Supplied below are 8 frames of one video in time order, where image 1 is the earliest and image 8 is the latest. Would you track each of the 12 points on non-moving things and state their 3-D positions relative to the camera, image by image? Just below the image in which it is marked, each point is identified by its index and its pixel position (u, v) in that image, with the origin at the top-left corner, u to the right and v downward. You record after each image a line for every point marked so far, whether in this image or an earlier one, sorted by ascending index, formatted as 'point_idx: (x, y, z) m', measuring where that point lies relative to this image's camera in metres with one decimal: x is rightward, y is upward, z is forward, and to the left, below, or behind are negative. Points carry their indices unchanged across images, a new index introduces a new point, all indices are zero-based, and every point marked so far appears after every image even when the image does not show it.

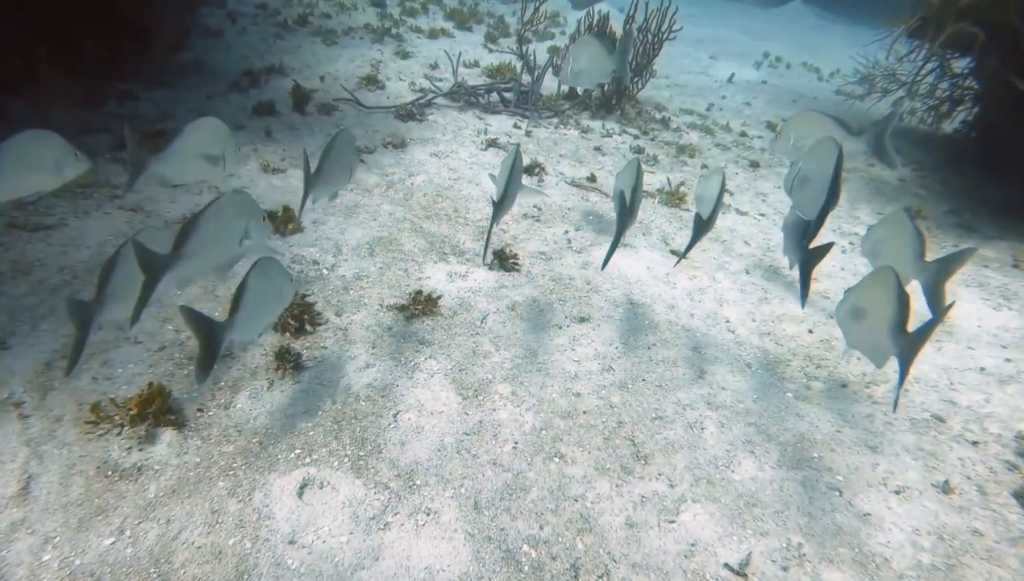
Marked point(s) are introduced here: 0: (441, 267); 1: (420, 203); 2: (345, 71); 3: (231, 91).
0: (-0.5, +0.1, +5.4) m
1: (-0.7, +0.6, +6.2) m
2: (-1.8, +2.2, +8.6) m
3: (-2.7, +1.8, +7.7) m
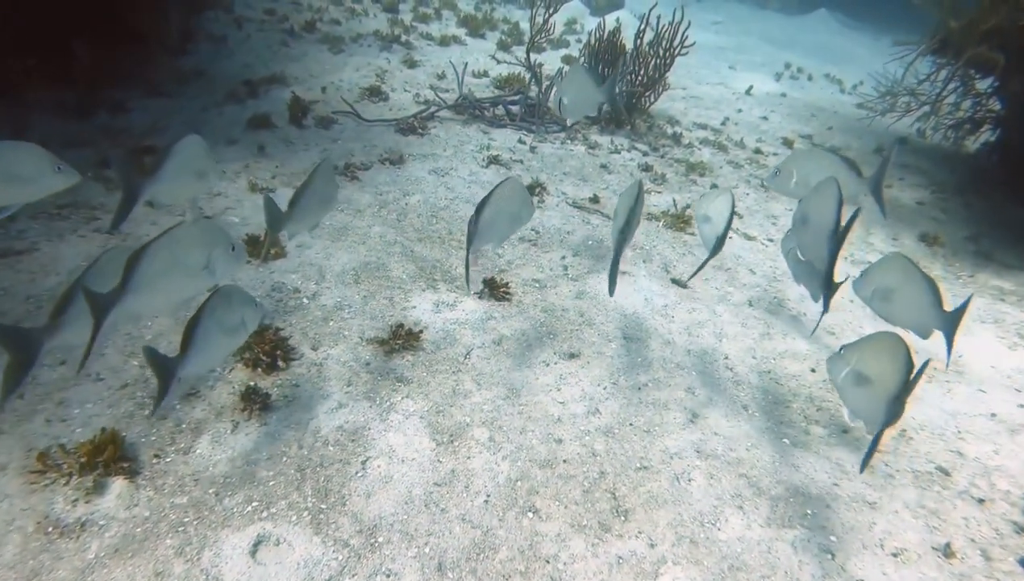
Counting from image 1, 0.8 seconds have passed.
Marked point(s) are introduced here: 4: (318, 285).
0: (-0.5, -0.1, +5.2) m
1: (-0.8, +0.5, +6.1) m
2: (-1.7, +2.1, +8.5) m
3: (-2.7, +1.7, +7.5) m
4: (-1.2, 0.0, +5.1) m
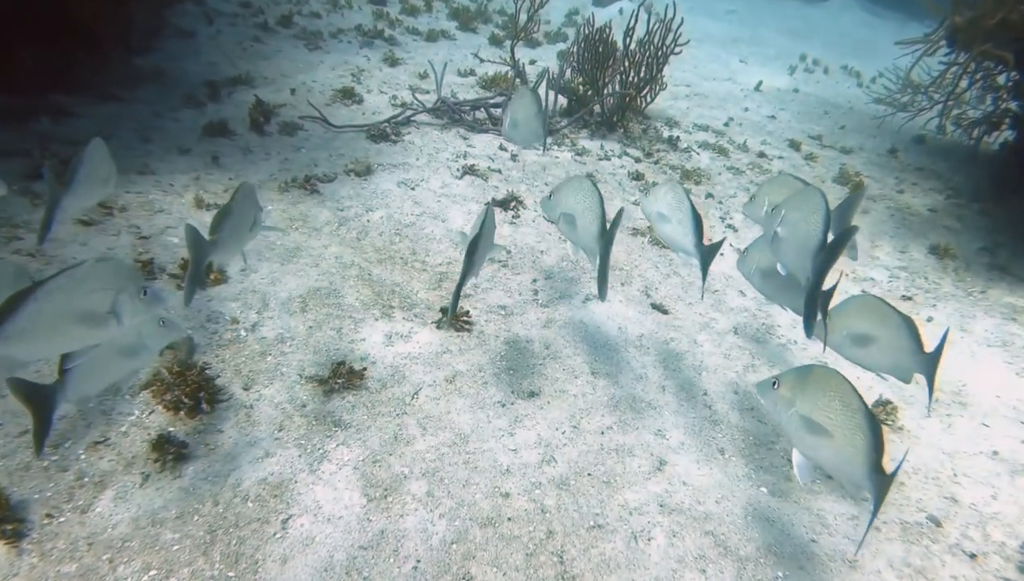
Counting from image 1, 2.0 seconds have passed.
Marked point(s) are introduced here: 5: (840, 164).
0: (-0.8, -0.2, +4.9) m
1: (-1.0, +0.3, +5.7) m
2: (-1.8, +2.0, +8.1) m
3: (-2.8, +1.5, +7.2) m
4: (-1.4, -0.1, +4.8) m
5: (+3.2, +1.2, +8.3) m
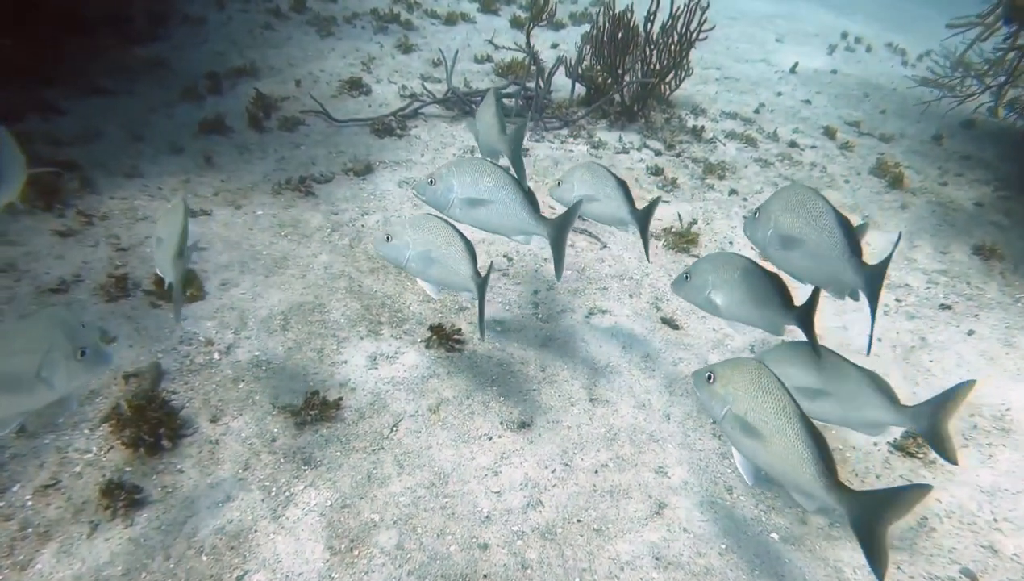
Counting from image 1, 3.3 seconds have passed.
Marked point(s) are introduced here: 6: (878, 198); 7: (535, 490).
0: (-0.8, -0.3, +4.6) m
1: (-0.9, +0.3, +5.4) m
2: (-1.7, +2.0, +7.8) m
3: (-2.7, +1.6, +7.0) m
4: (-1.5, -0.2, +4.5) m
5: (+3.4, +1.3, +7.7) m
6: (+3.0, +0.8, +6.9) m
7: (+0.1, -0.9, +3.8) m
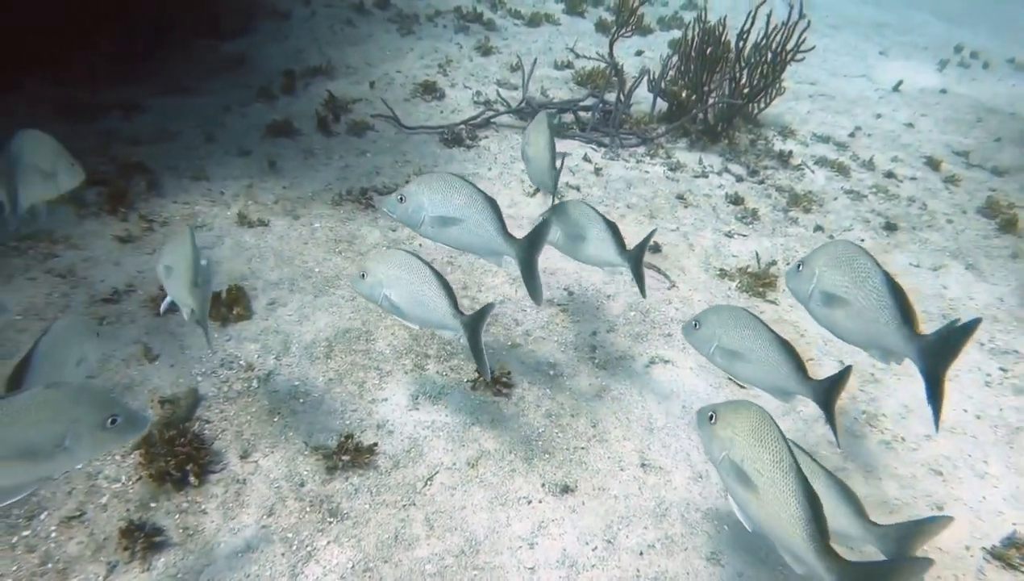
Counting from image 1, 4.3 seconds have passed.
0: (-0.5, -0.5, +4.3) m
1: (-0.6, +0.1, +5.1) m
2: (-1.0, +2.0, +7.5) m
3: (-2.1, +1.6, +6.8) m
4: (-1.2, -0.4, +4.3) m
5: (+4.0, +0.8, +7.0) m
6: (+3.5, +0.4, +6.2) m
7: (+0.3, -1.2, +3.5) m
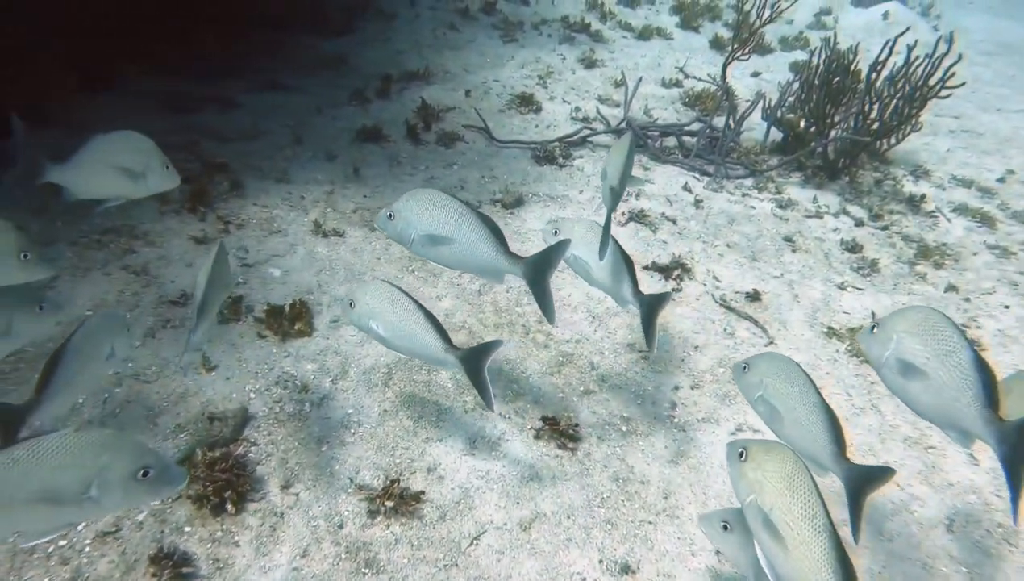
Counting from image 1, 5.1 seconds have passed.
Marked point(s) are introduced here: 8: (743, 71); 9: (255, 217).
0: (-0.2, -0.6, +4.0) m
1: (-0.1, -0.1, +4.8) m
2: (-0.1, +1.8, +7.2) m
3: (-1.3, +1.5, +6.6) m
4: (-0.9, -0.5, +4.1) m
5: (+4.7, +0.3, +6.2) m
6: (+4.1, -0.2, +5.4) m
7: (+0.4, -1.4, +3.1) m
8: (+2.6, +2.4, +9.2) m
9: (-1.6, +0.4, +5.1) m
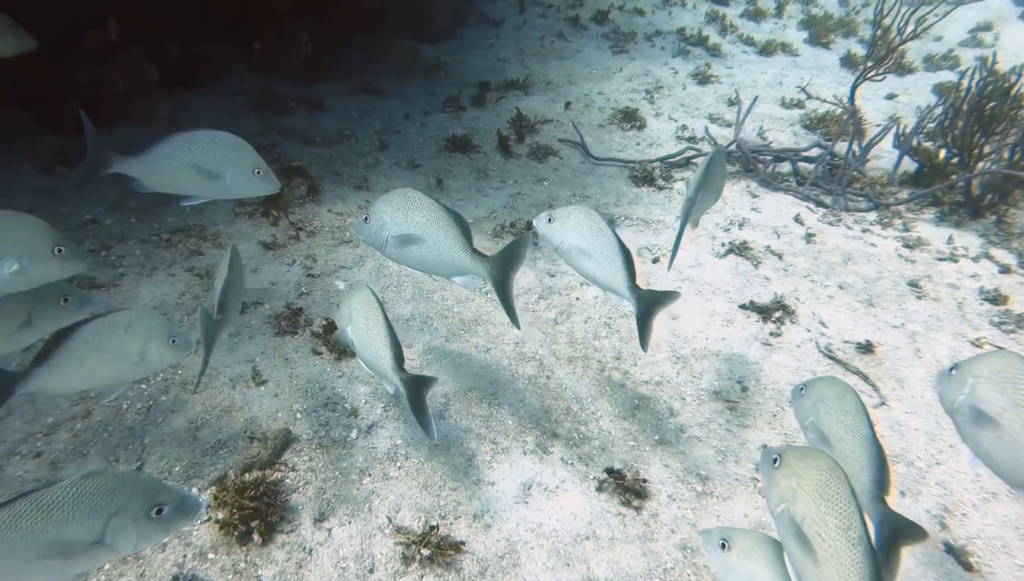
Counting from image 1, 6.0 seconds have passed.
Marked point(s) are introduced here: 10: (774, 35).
0: (+0.1, -0.8, +3.6) m
1: (+0.3, -0.2, +4.4) m
2: (+0.8, +1.6, +6.8) m
3: (-0.5, +1.4, +6.4) m
4: (-0.6, -0.5, +3.8) m
5: (+5.3, -0.3, +5.2) m
6: (+4.5, -0.6, +4.5) m
7: (+0.5, -1.5, +2.7) m
8: (+3.7, +2.0, +8.4) m
9: (-1.1, +0.4, +4.9) m
10: (+2.9, +2.8, +9.2) m
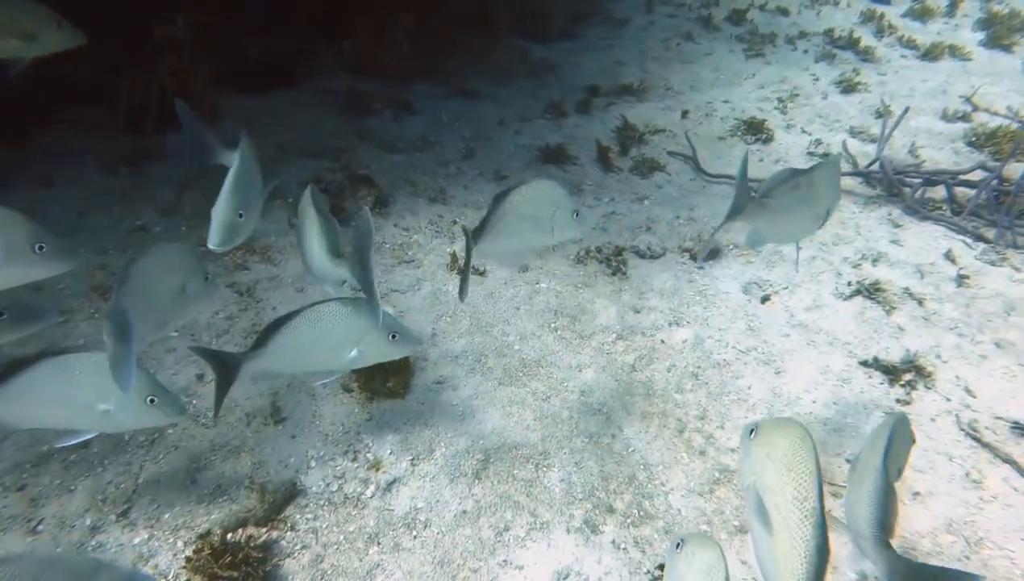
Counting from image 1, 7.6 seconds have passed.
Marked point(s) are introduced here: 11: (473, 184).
0: (+0.2, -0.9, +3.0) m
1: (+0.6, -0.4, +3.7) m
2: (+1.6, +1.4, +6.0) m
3: (+0.2, +1.2, +5.9) m
4: (-0.4, -0.7, +3.3) m
5: (+5.6, -0.7, +3.6) m
6: (+4.7, -1.0, +3.0) m
7: (+0.4, -1.7, +2.0) m
8: (+4.8, +1.6, +7.1) m
9: (-0.6, +0.3, +4.4) m
10: (+4.2, +2.4, +8.0) m
11: (-0.2, +0.6, +5.0) m
